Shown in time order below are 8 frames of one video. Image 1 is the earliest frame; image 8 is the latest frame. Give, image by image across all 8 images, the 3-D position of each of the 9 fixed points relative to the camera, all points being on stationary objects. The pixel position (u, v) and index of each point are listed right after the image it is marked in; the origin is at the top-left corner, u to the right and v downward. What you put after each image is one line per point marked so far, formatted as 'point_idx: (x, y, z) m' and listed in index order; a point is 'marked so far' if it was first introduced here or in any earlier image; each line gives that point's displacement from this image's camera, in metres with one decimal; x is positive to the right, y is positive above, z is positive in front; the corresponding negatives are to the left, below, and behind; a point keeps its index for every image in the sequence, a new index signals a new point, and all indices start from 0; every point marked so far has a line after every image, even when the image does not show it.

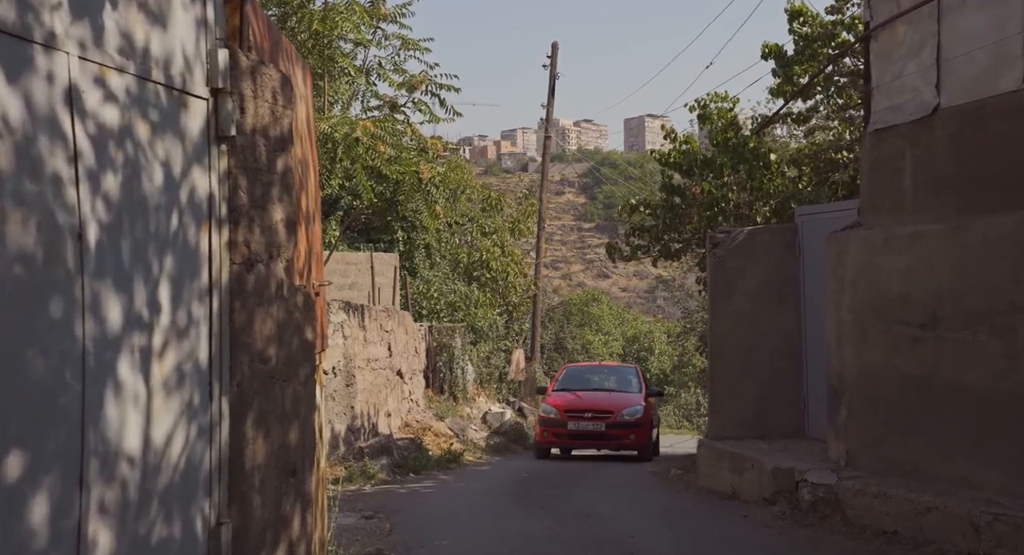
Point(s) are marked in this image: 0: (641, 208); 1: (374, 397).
0: (+1.5, +0.8, +14.2) m
1: (-1.8, -1.5, +15.2) m
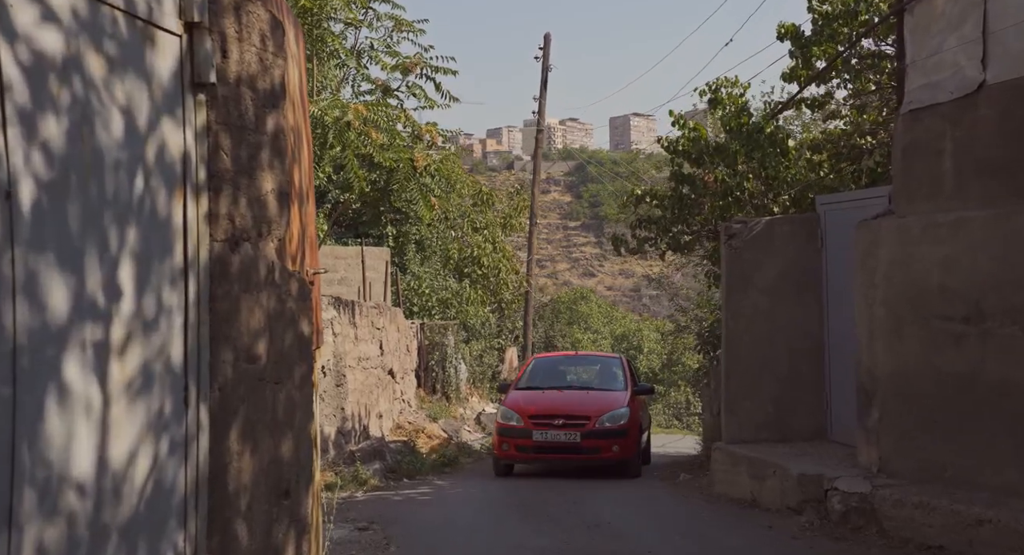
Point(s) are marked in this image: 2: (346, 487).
0: (+1.5, +0.9, +13.5) m
1: (-1.8, -1.5, +14.5) m
2: (-1.7, -2.1, +11.8) m
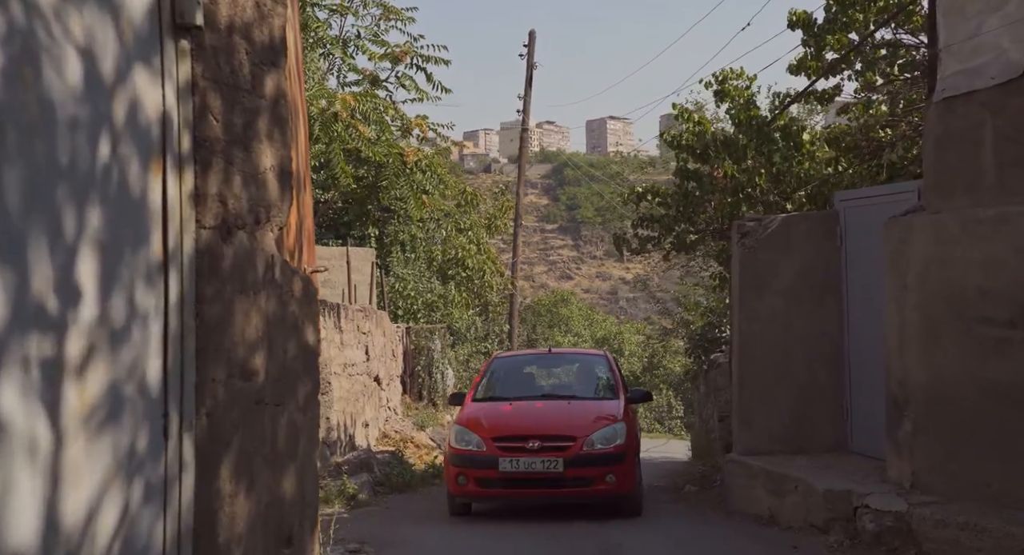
0: (+1.5, +0.9, +12.8) m
1: (-1.9, -1.5, +13.7) m
2: (-1.7, -2.1, +11.1) m
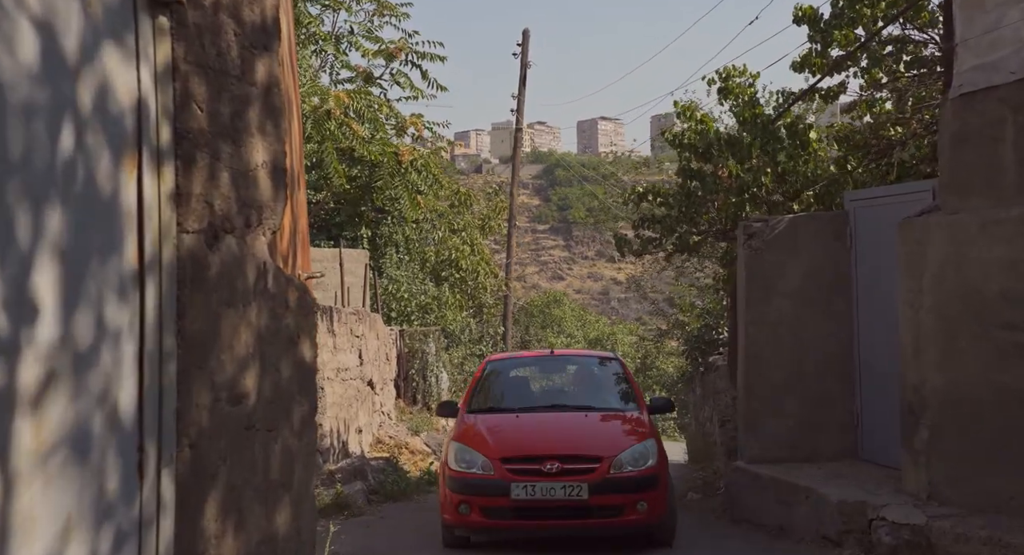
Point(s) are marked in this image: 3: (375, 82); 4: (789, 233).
0: (+1.5, +0.9, +12.5) m
1: (-1.9, -1.5, +13.4) m
2: (-1.7, -2.1, +10.7) m
3: (-1.4, +2.0, +12.0) m
4: (+2.4, +0.4, +10.1) m
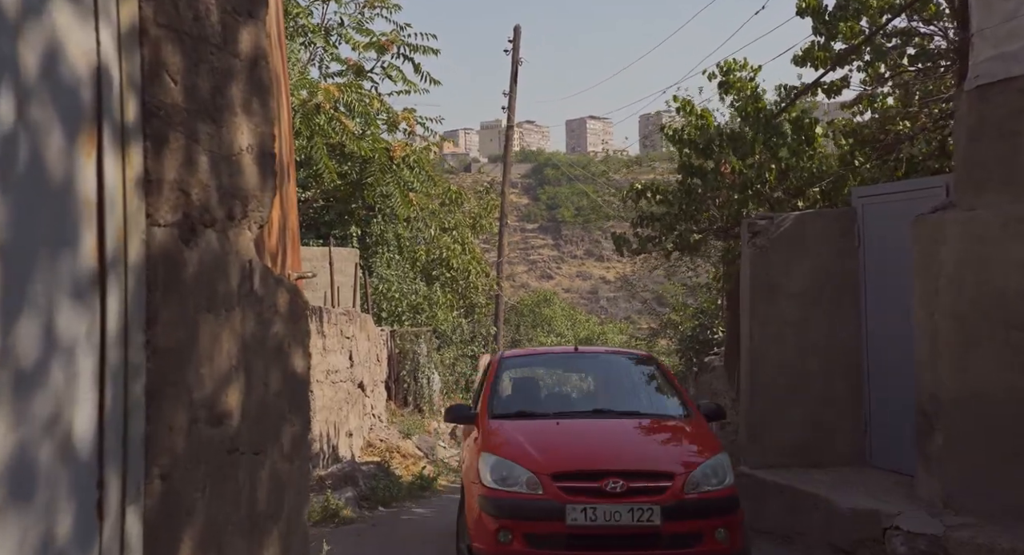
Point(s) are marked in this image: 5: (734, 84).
0: (+1.4, +0.9, +12.2) m
1: (-1.9, -1.5, +13.0) m
2: (-1.7, -2.1, +10.4) m
3: (-1.4, +2.0, +11.6) m
4: (+2.3, +0.4, +9.8) m
5: (+2.2, +1.9, +11.8) m
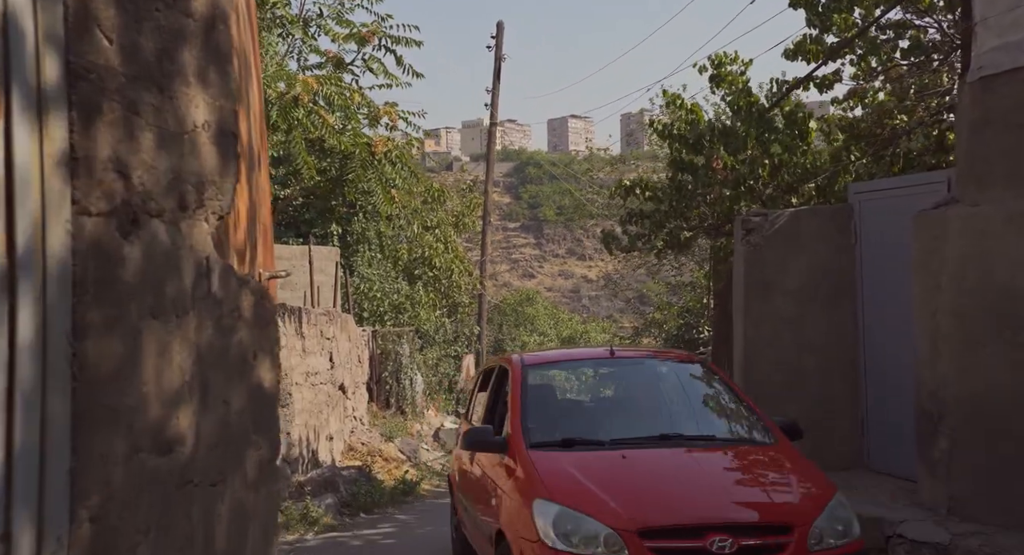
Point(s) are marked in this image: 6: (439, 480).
0: (+1.3, +0.9, +11.8) m
1: (-2.1, -1.5, +12.6) m
2: (-1.8, -2.1, +10.0) m
3: (-1.6, +2.0, +11.2) m
4: (+2.2, +0.4, +9.5) m
5: (+2.1, +1.9, +11.5) m
6: (-0.9, -2.6, +15.0) m
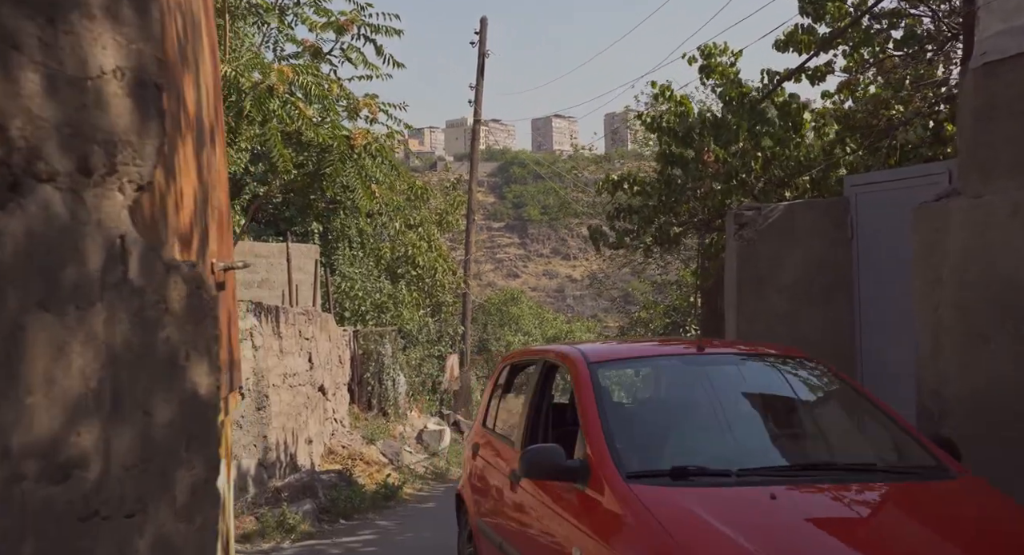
0: (+1.1, +0.9, +11.5) m
1: (-2.3, -1.5, +12.2) m
2: (-2.0, -2.1, +9.6) m
3: (-1.7, +2.0, +10.8) m
4: (+2.1, +0.4, +9.2) m
5: (+1.9, +2.0, +11.1) m
6: (-1.1, -2.5, +14.6) m
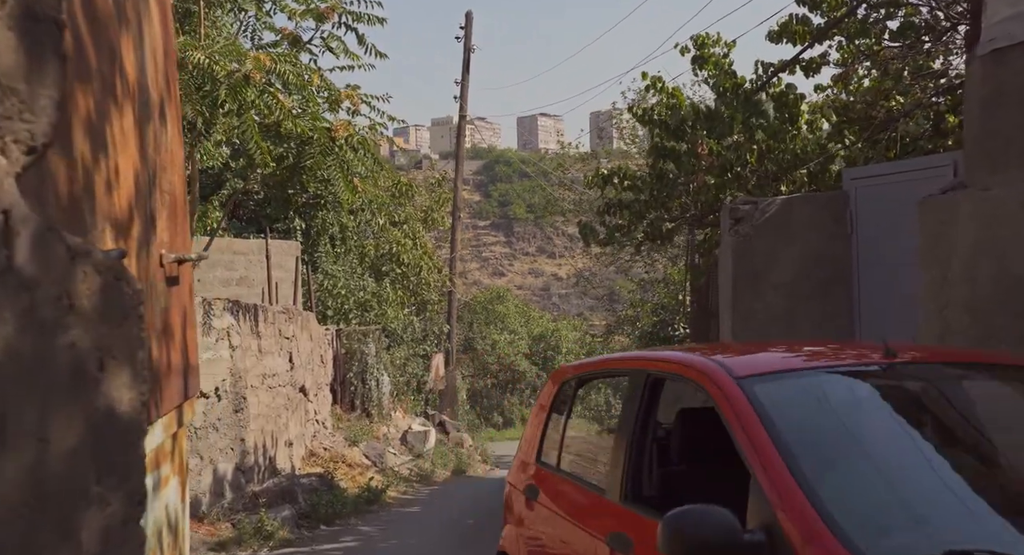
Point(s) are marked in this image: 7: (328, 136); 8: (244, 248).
0: (+1.0, +0.9, +11.1) m
1: (-2.4, -1.5, +11.9) m
2: (-2.1, -2.1, +9.2) m
3: (-1.8, +2.0, +10.5) m
4: (+2.0, +0.5, +8.8) m
5: (+1.8, +2.0, +10.8) m
6: (-1.3, -2.5, +14.3) m
7: (-1.6, +1.3, +10.6) m
8: (-2.9, +0.3, +13.1) m
